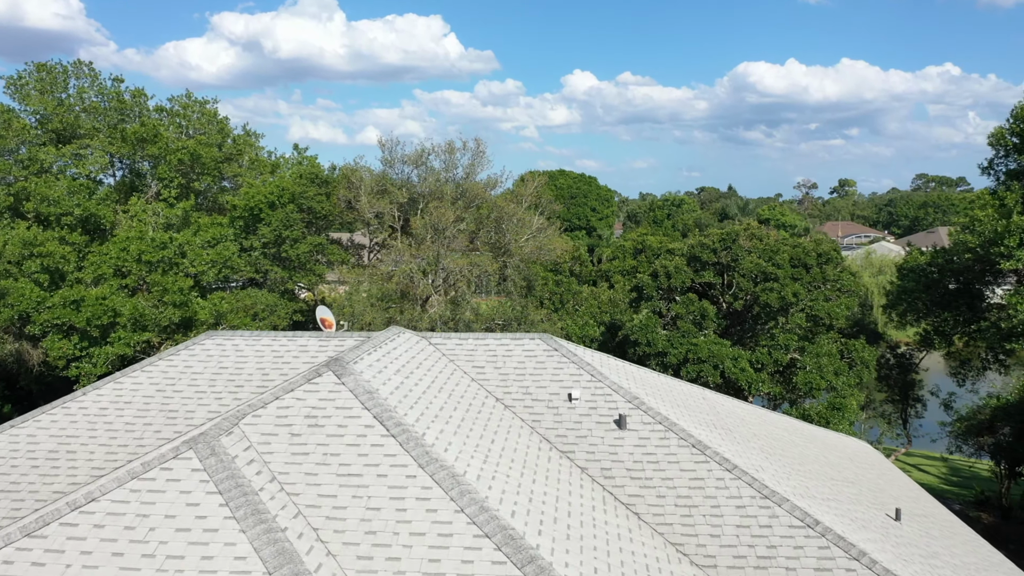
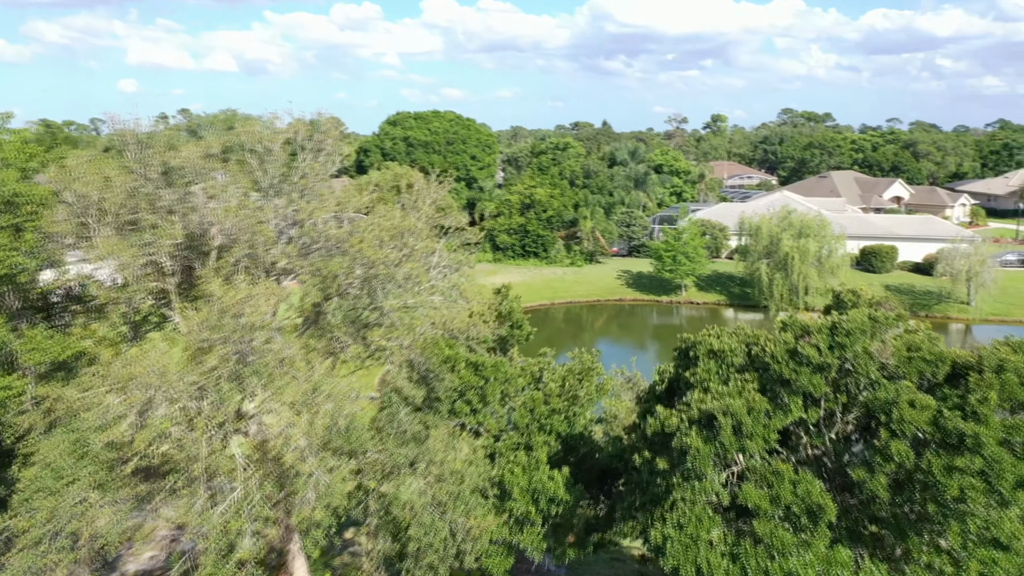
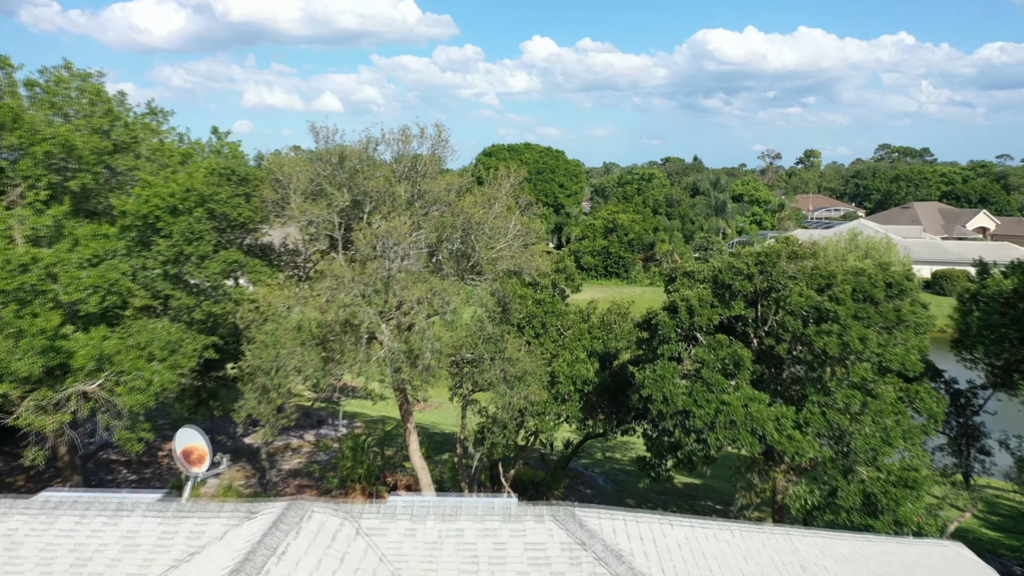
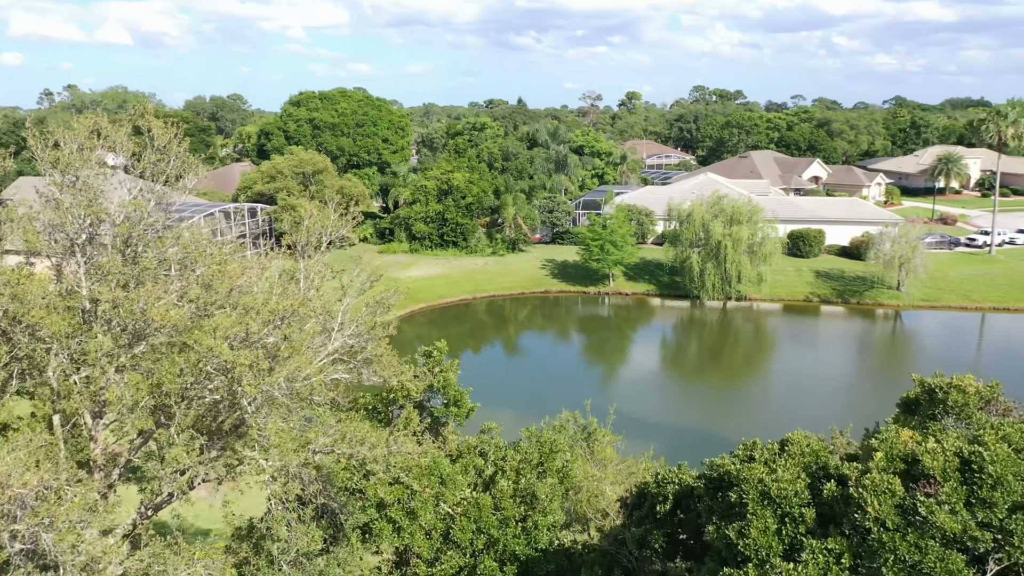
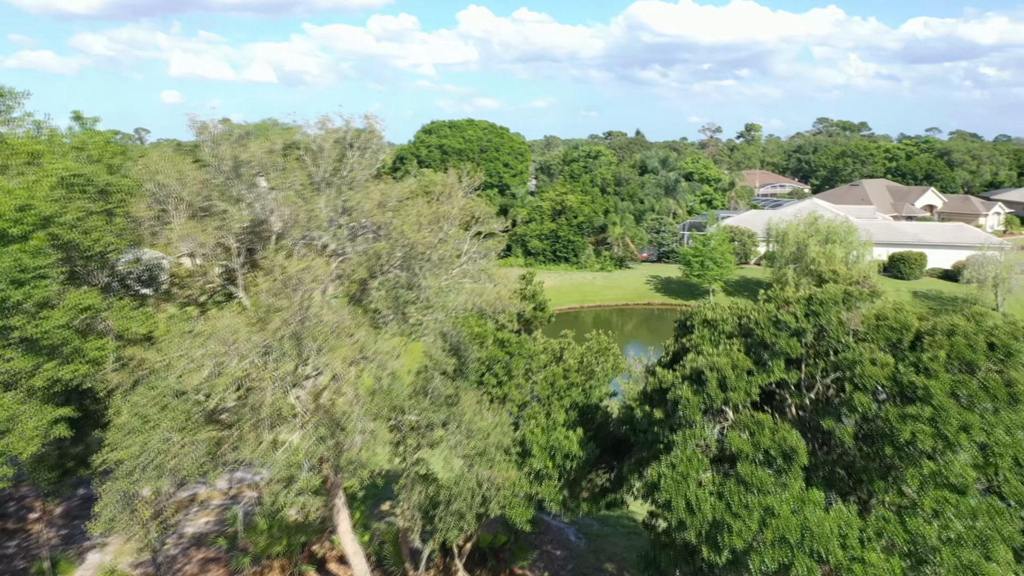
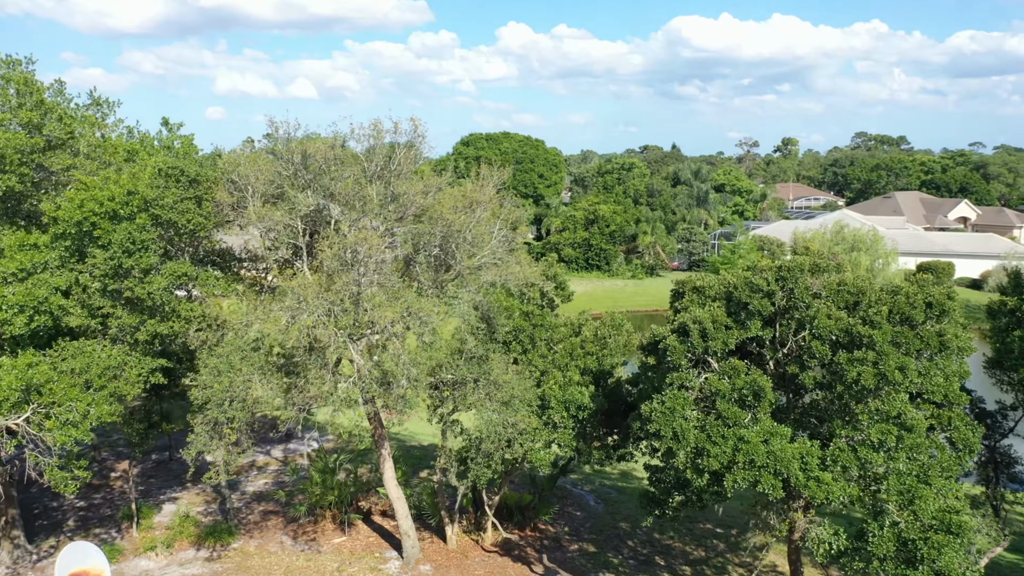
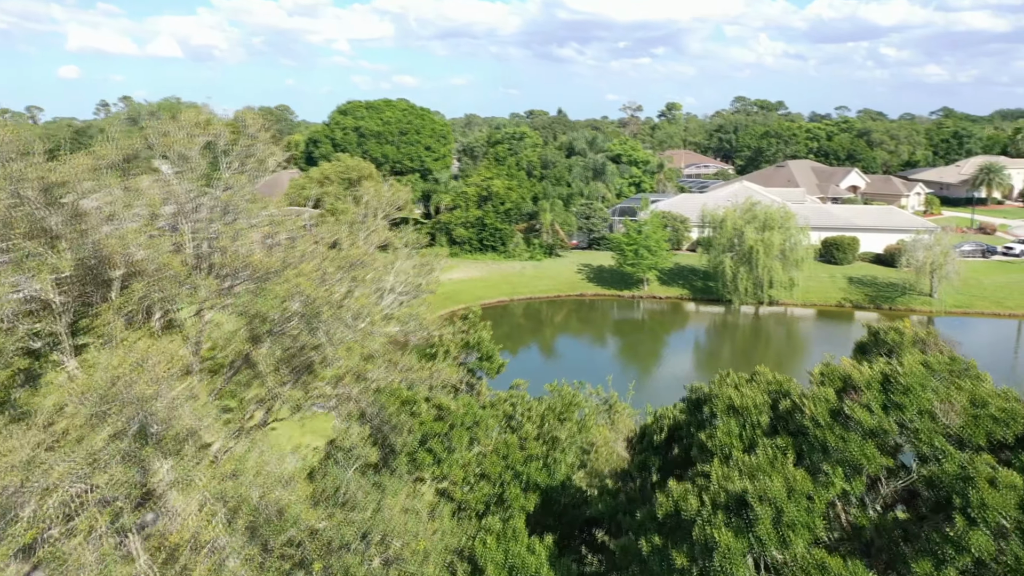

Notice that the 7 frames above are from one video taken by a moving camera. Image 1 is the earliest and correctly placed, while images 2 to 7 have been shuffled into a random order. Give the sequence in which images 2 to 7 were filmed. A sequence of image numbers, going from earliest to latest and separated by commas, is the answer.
3, 6, 5, 2, 7, 4
